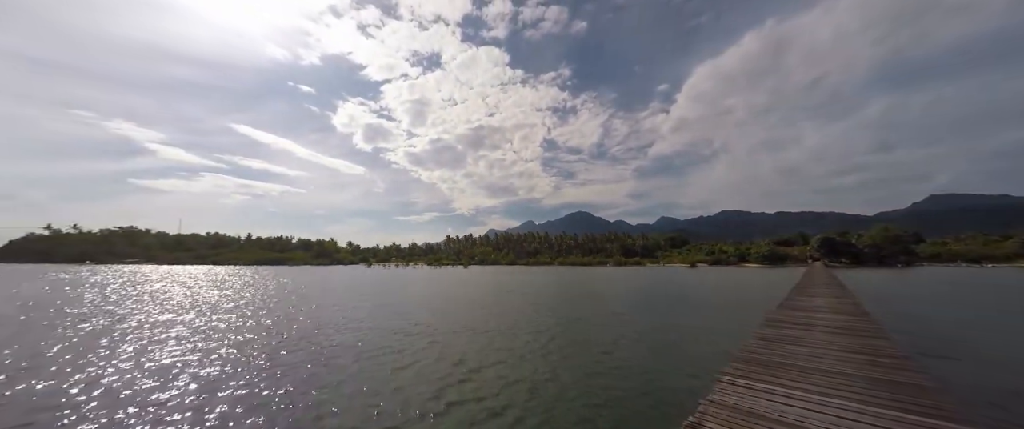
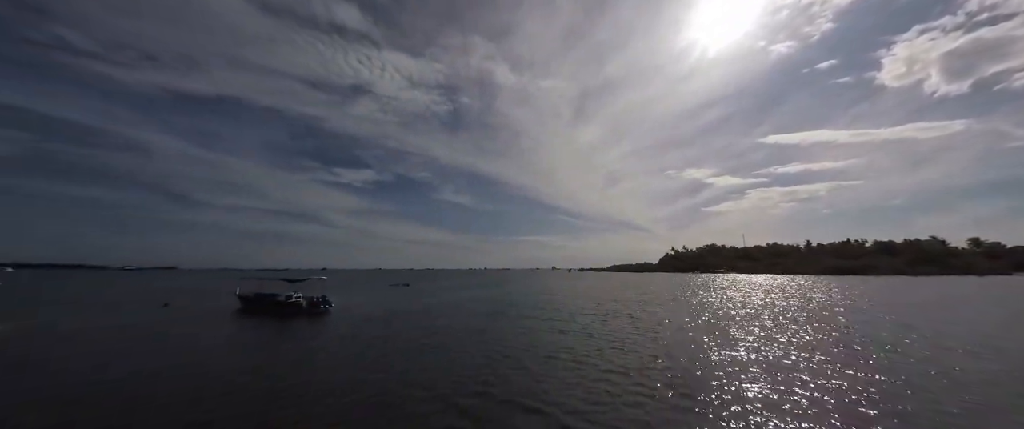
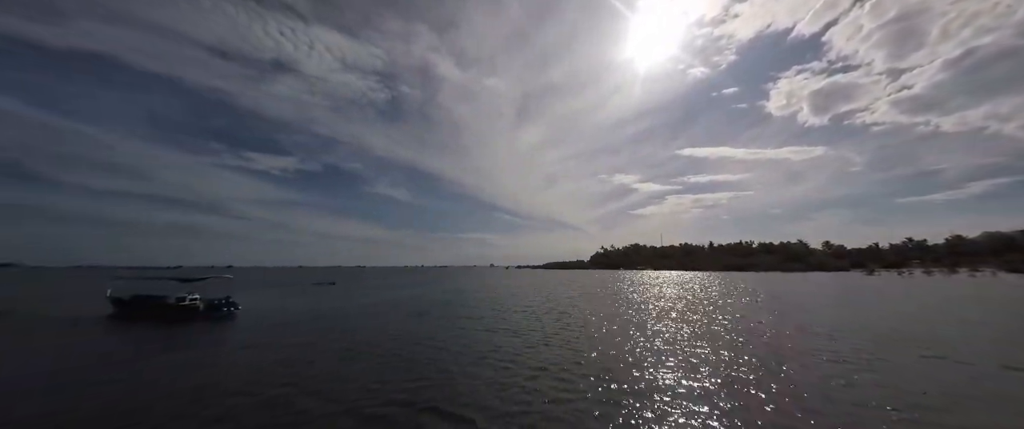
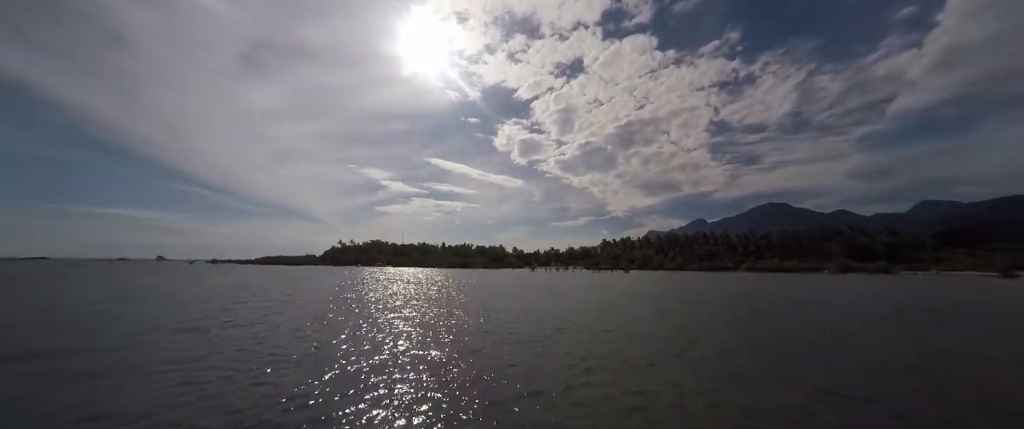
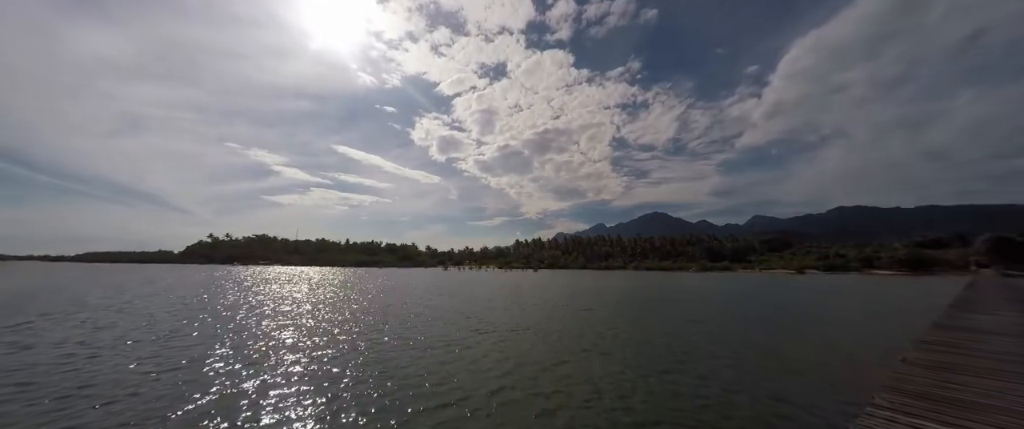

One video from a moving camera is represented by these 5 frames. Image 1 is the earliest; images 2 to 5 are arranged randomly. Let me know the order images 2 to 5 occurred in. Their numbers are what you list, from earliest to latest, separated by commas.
5, 4, 3, 2
